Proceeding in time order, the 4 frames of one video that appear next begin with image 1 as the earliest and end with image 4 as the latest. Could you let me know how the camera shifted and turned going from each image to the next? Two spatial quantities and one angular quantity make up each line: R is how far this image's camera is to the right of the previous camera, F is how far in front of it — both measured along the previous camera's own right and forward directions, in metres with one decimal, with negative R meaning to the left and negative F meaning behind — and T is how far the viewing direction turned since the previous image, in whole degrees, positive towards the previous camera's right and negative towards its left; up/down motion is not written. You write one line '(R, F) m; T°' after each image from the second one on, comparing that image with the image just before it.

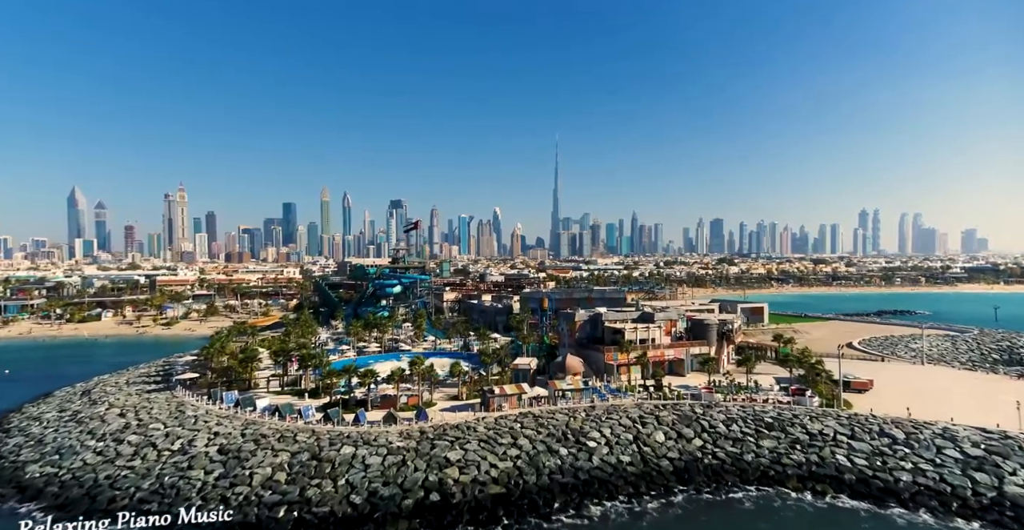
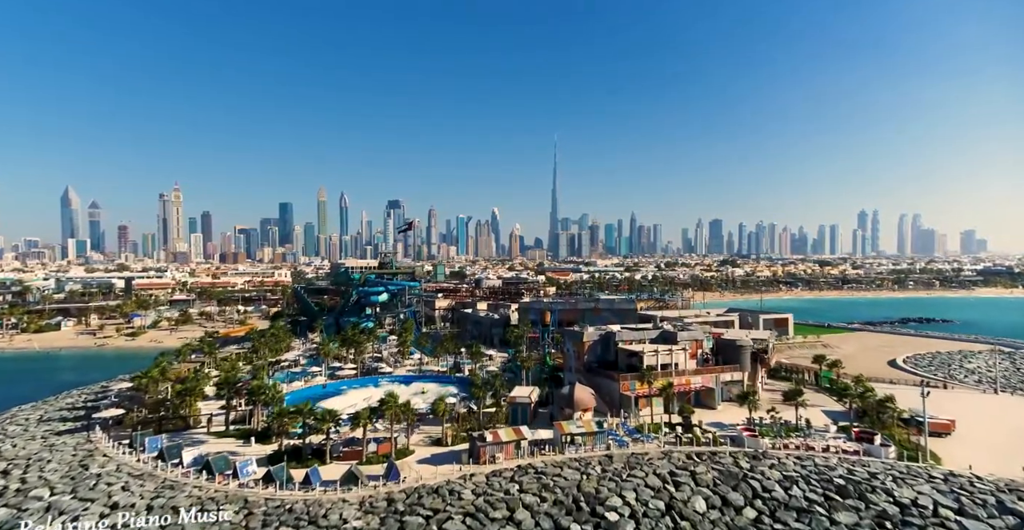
(+0.1, +7.4) m; 0°
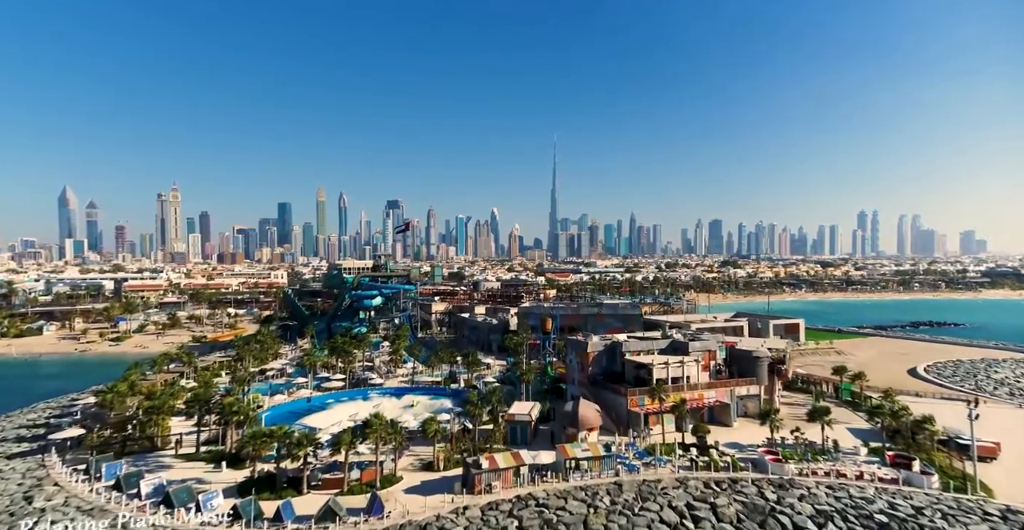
(0.0, +2.9) m; 0°
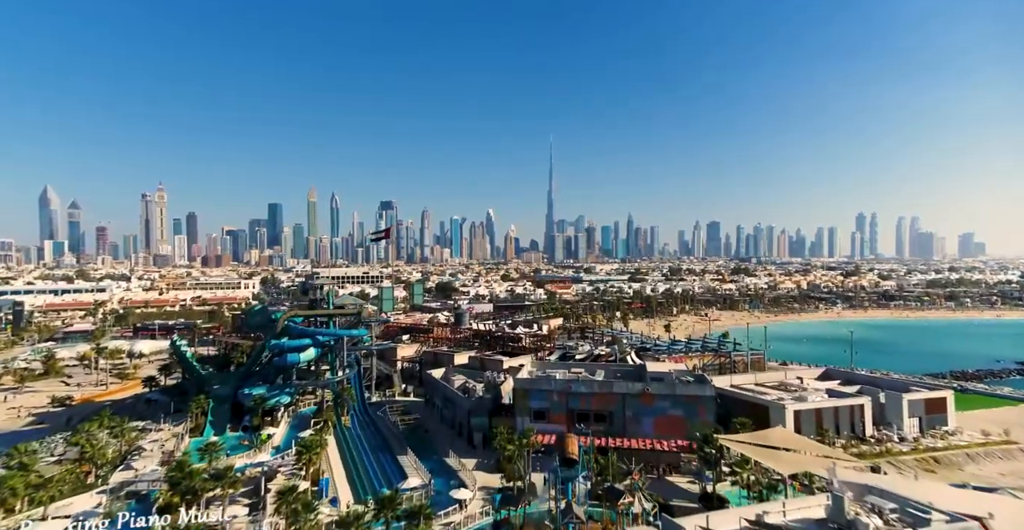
(+0.2, +23.0) m; 0°
